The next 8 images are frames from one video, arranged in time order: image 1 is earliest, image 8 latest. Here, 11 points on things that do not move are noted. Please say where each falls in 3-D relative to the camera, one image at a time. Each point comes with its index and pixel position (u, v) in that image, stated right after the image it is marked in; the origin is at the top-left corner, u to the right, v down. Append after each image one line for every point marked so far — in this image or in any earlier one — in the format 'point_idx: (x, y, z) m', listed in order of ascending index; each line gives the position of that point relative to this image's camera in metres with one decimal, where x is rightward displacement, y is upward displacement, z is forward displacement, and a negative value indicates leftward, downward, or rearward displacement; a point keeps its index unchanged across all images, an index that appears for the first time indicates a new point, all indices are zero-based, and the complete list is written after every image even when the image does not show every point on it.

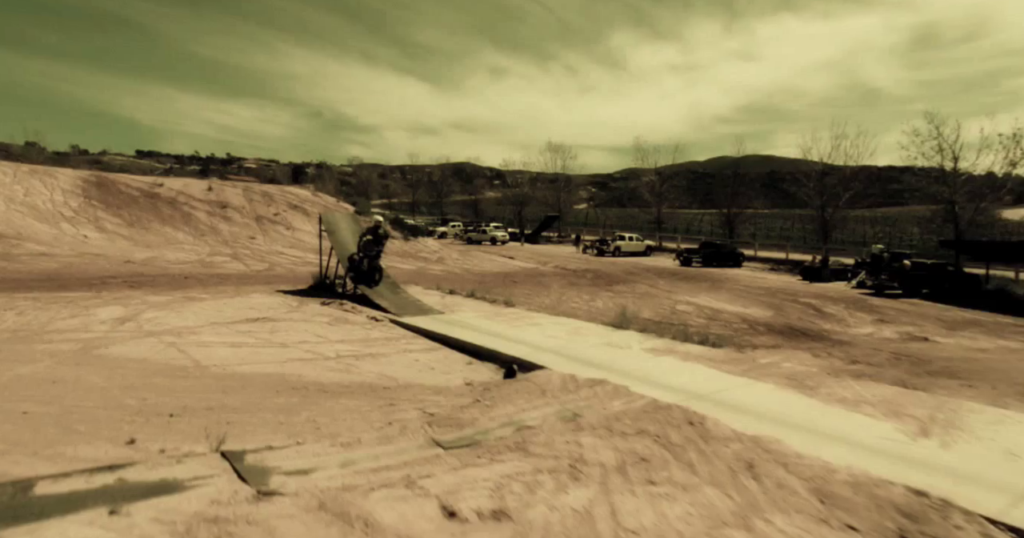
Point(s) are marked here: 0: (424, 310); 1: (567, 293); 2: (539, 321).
0: (-1.7, -0.8, +11.1) m
1: (+1.9, -0.8, +19.2) m
2: (+0.4, -0.9, +9.7) m
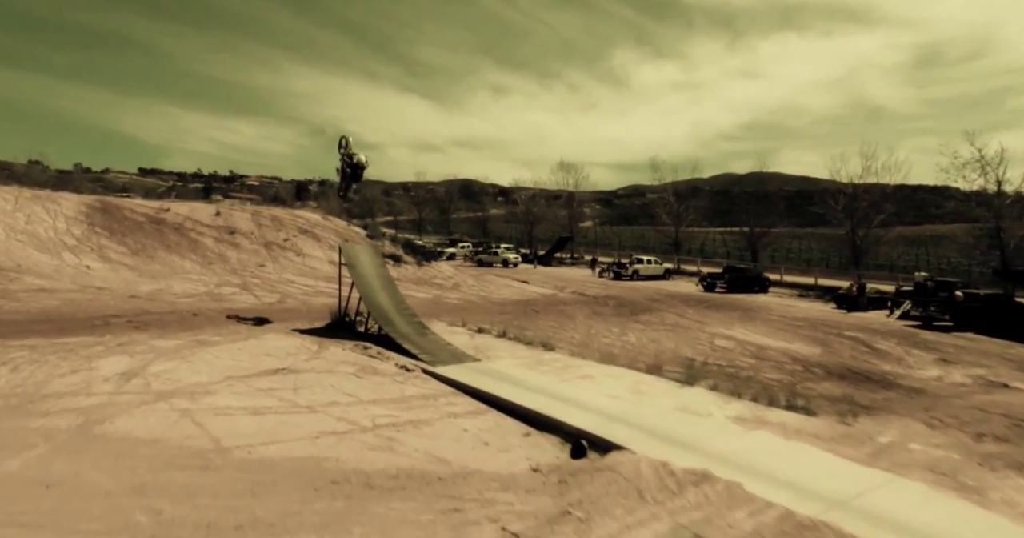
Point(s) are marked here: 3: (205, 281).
0: (-1.0, -1.5, +10.2) m
1: (+2.7, -1.8, +18.2) m
2: (+1.2, -1.6, +8.7) m
3: (-10.5, -0.5, +19.4) m
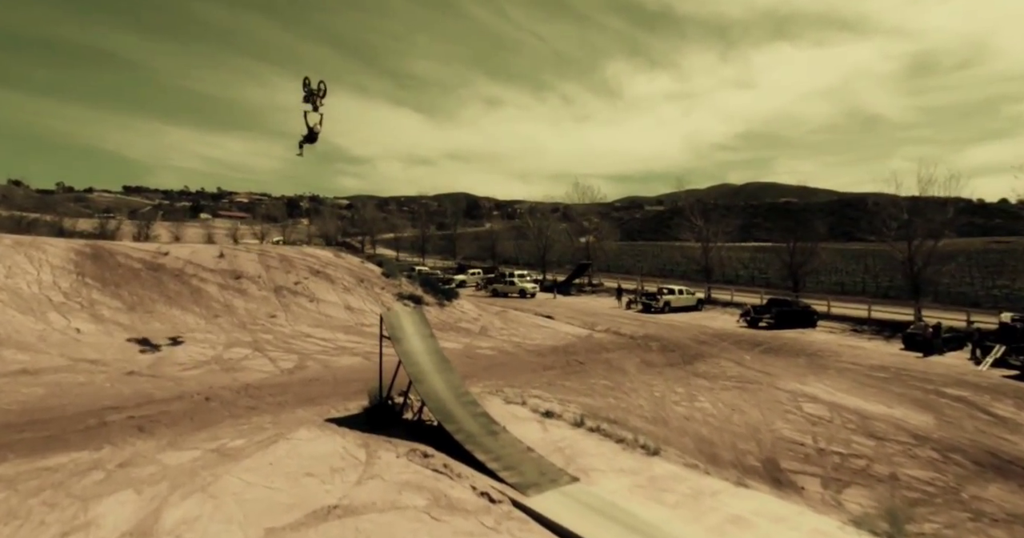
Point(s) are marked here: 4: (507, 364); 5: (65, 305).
0: (+0.5, -2.9, +8.2) m
1: (+4.1, -3.2, +16.3) m
2: (+2.7, -2.9, +6.7) m
3: (-9.1, -2.3, +17.3) m
4: (-0.2, -3.0, +18.3) m
5: (-14.3, -1.1, +18.4) m
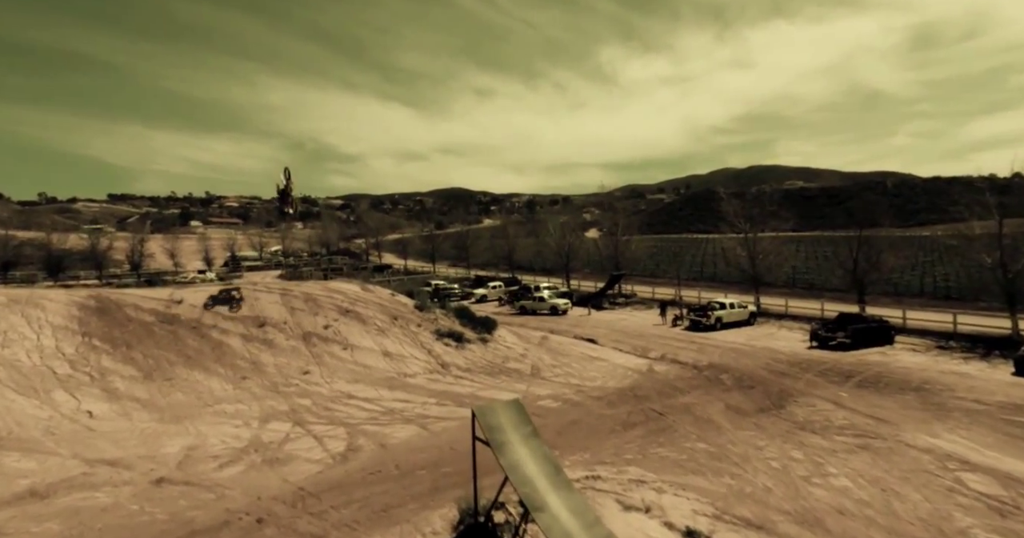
0: (+2.6, -4.2, +6.0) m
1: (+6.2, -4.3, +14.1) m
2: (+4.8, -4.1, +4.5) m
3: (-7.0, -3.9, +15.1) m
4: (+1.9, -4.3, +16.1) m
5: (-12.3, -3.1, +16.1) m
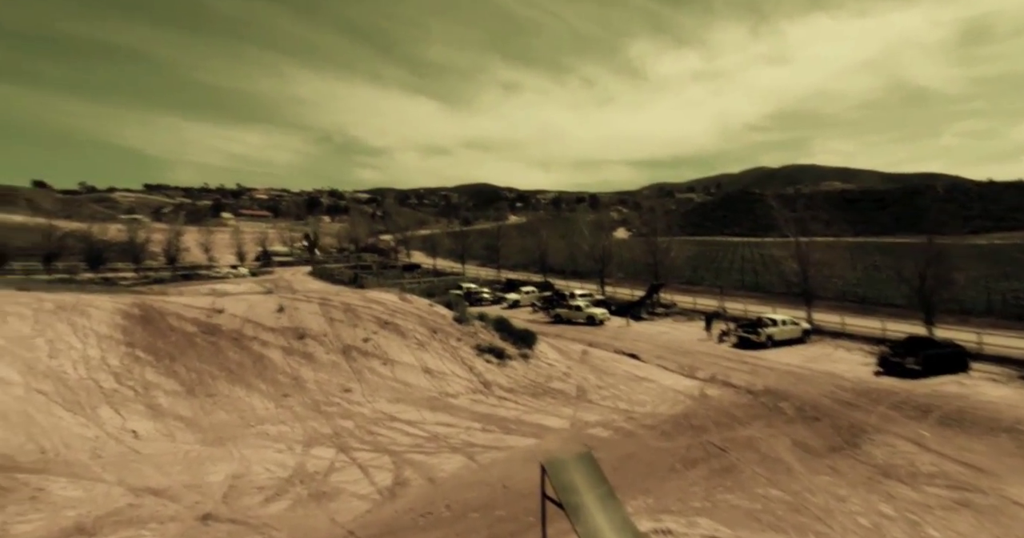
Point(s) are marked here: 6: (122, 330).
0: (+3.6, -4.9, +4.8) m
1: (+7.4, -5.0, +12.8) m
2: (+5.7, -4.9, +3.3) m
3: (-5.7, -4.4, +14.3) m
4: (+3.3, -4.9, +15.0) m
5: (-10.9, -3.4, +15.5) m
6: (-12.6, -2.0, +18.3) m
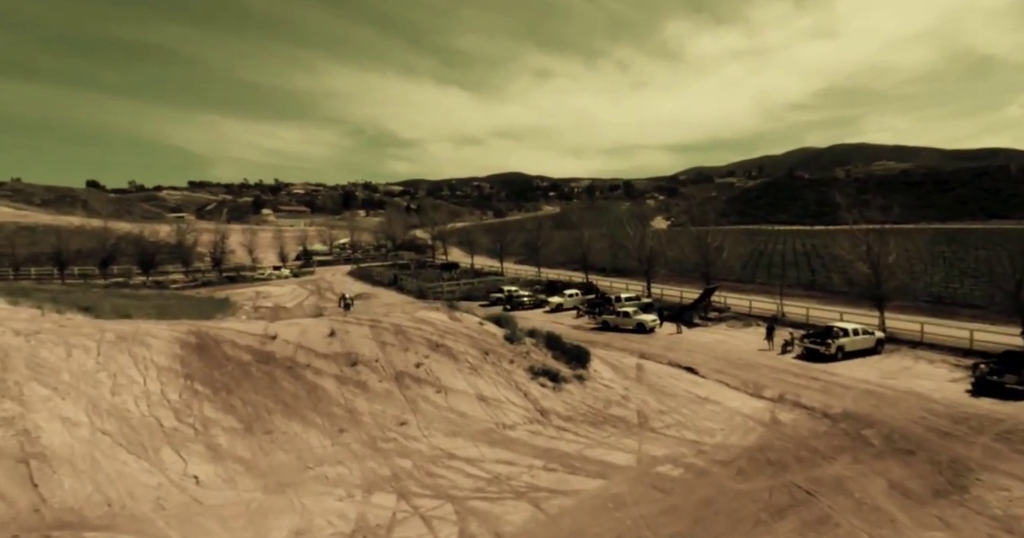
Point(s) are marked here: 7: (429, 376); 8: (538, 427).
0: (+4.6, -5.9, +3.7) m
1: (+9.0, -5.7, +11.4) m
2: (+6.7, -5.8, +2.1) m
3: (-4.1, -5.3, +13.8) m
4: (+4.9, -5.6, +13.9) m
5: (-9.2, -4.4, +15.2) m
6: (-10.8, -2.9, +18.1) m
7: (-2.8, -3.6, +19.2) m
8: (+0.8, -4.9, +17.5) m
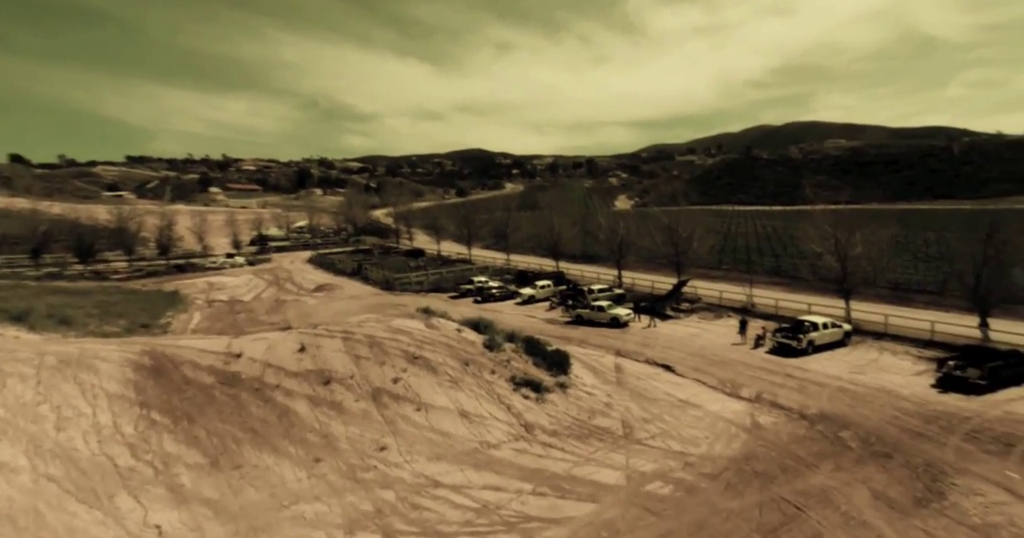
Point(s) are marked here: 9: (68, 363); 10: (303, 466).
0: (+5.1, -6.8, +3.6) m
1: (+8.9, -6.2, +11.6) m
2: (+7.2, -6.8, +2.1) m
3: (-4.3, -5.9, +13.0) m
4: (+4.7, -6.1, +13.7) m
5: (-9.5, -5.0, +14.1) m
6: (-11.3, -3.5, +16.8) m
7: (-3.4, -4.0, +18.4) m
8: (+0.3, -5.3, +17.1) m
9: (-13.6, -2.8, +17.2) m
10: (-5.6, -5.2, +15.1) m
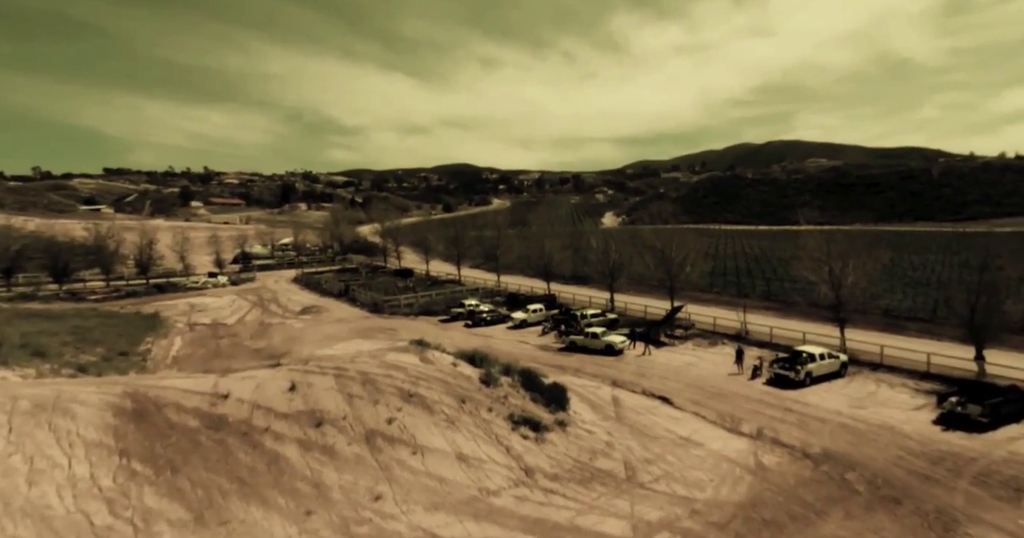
0: (+5.4, -7.6, +3.0) m
1: (+9.1, -7.2, +11.1) m
2: (+7.6, -7.6, +1.6) m
3: (-4.2, -6.9, +12.2) m
4: (+4.8, -7.2, +13.2) m
5: (-9.4, -6.1, +13.2) m
6: (-11.3, -4.6, +15.8) m
7: (-3.5, -5.2, +17.7) m
8: (+0.3, -6.4, +16.4) m
9: (-13.6, -3.9, +16.2) m
10: (-5.6, -6.3, +14.3) m
